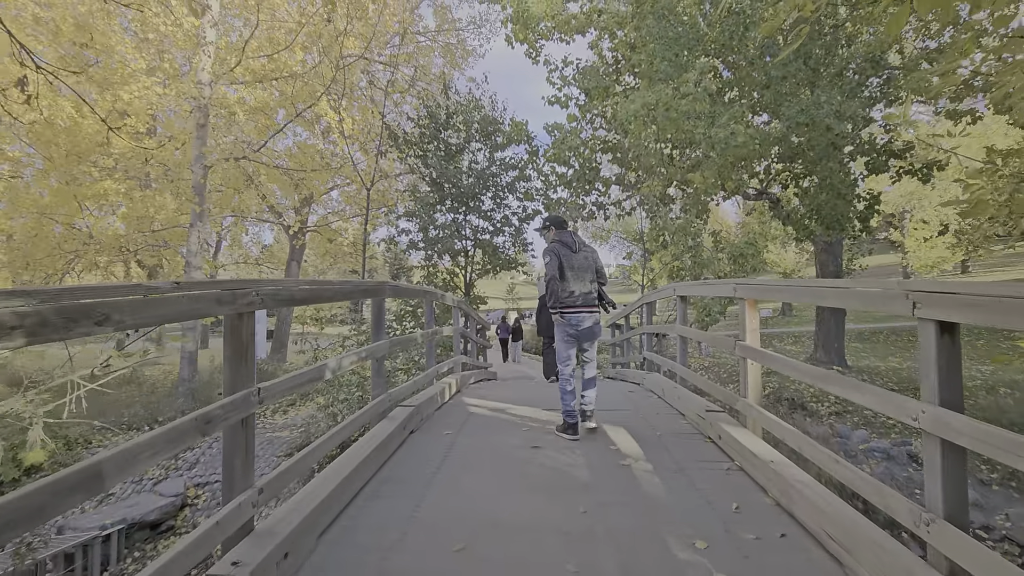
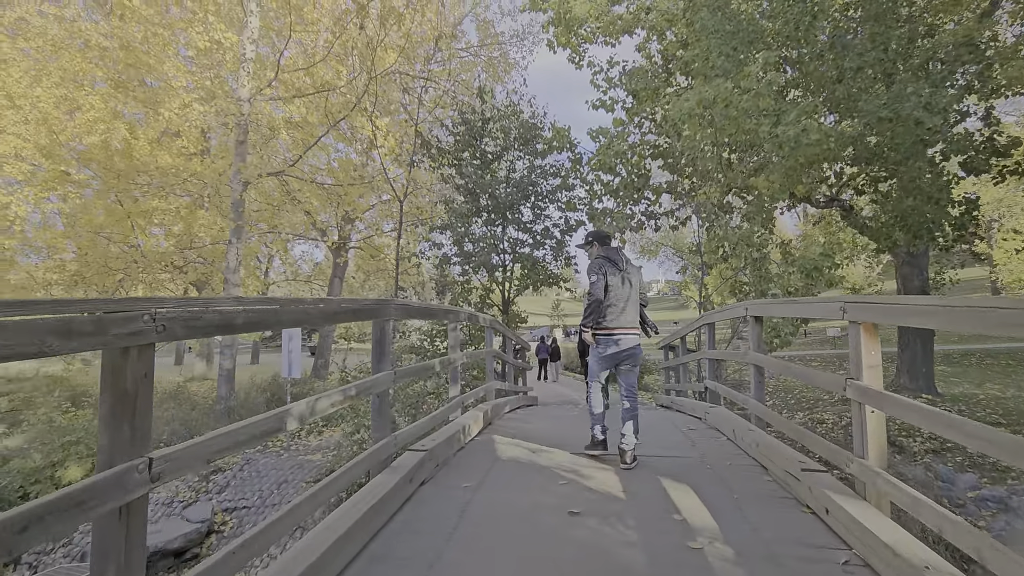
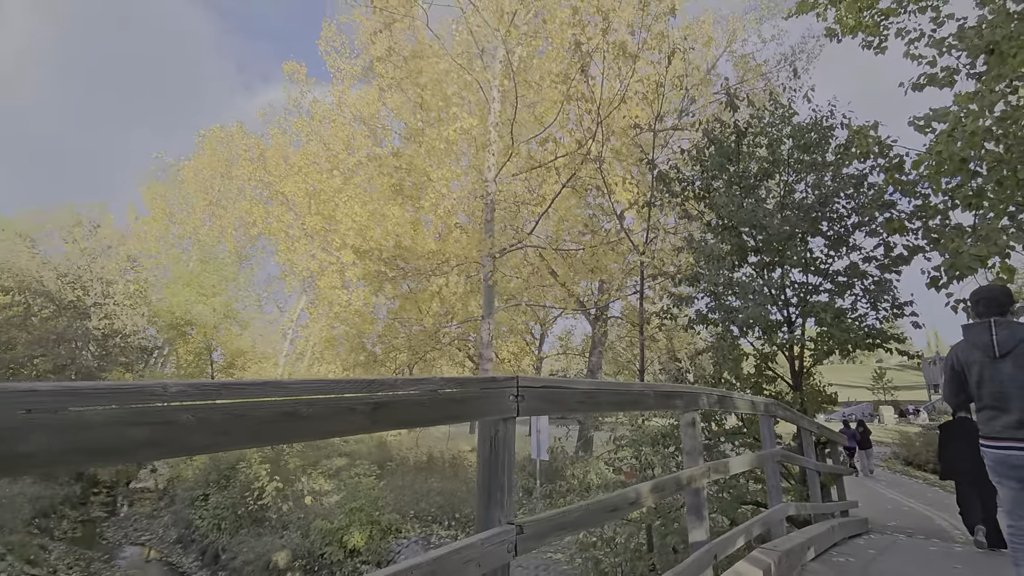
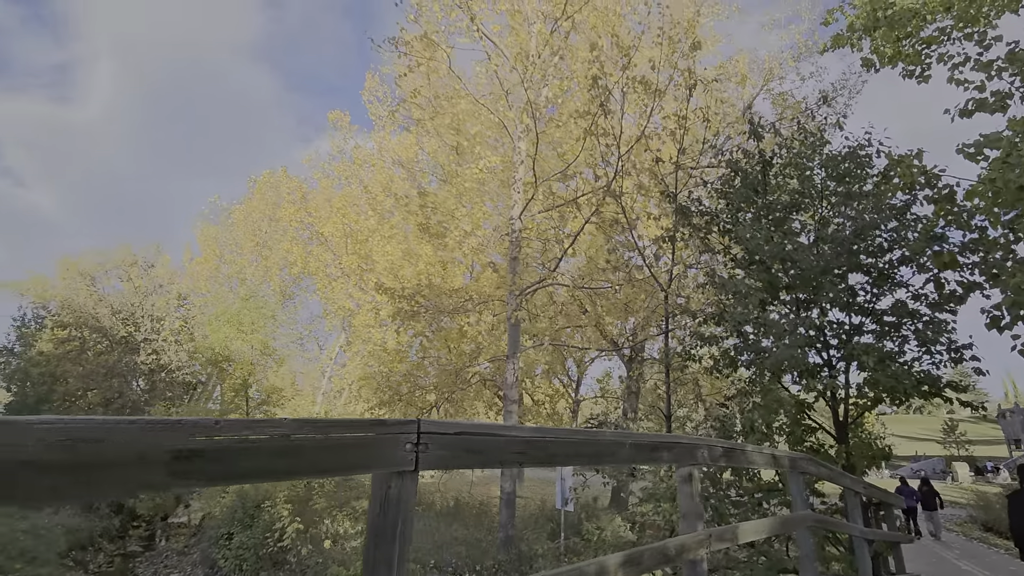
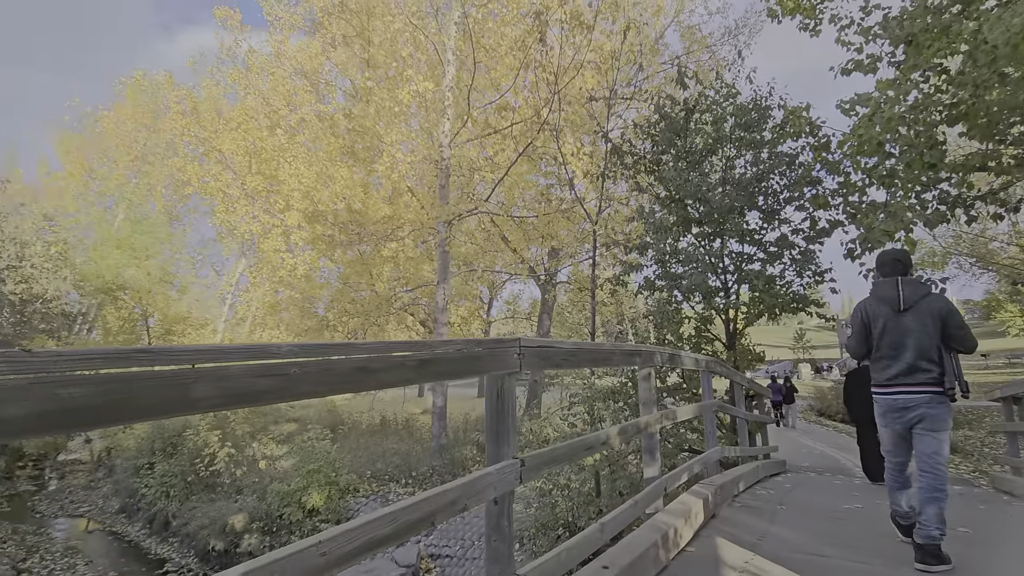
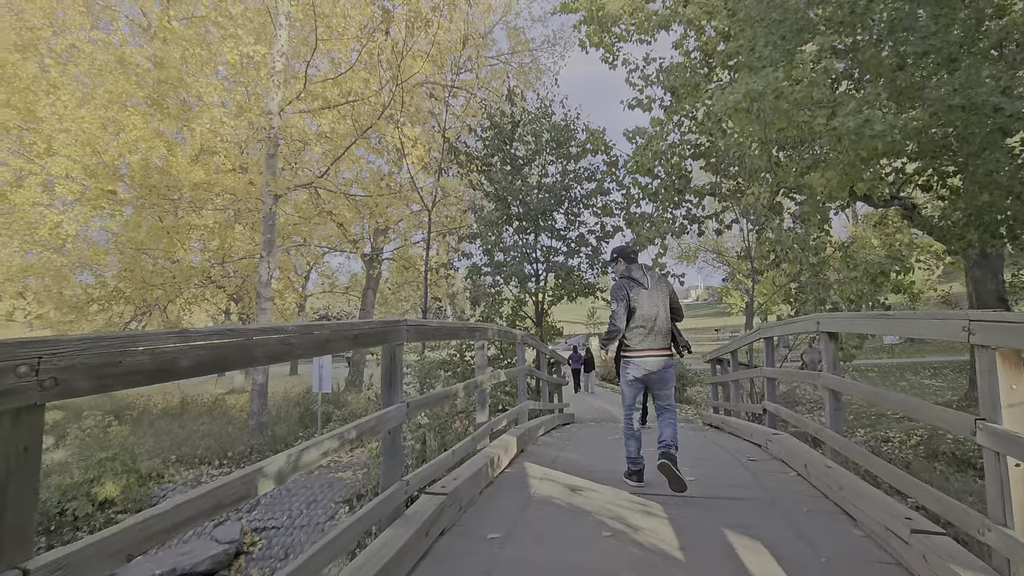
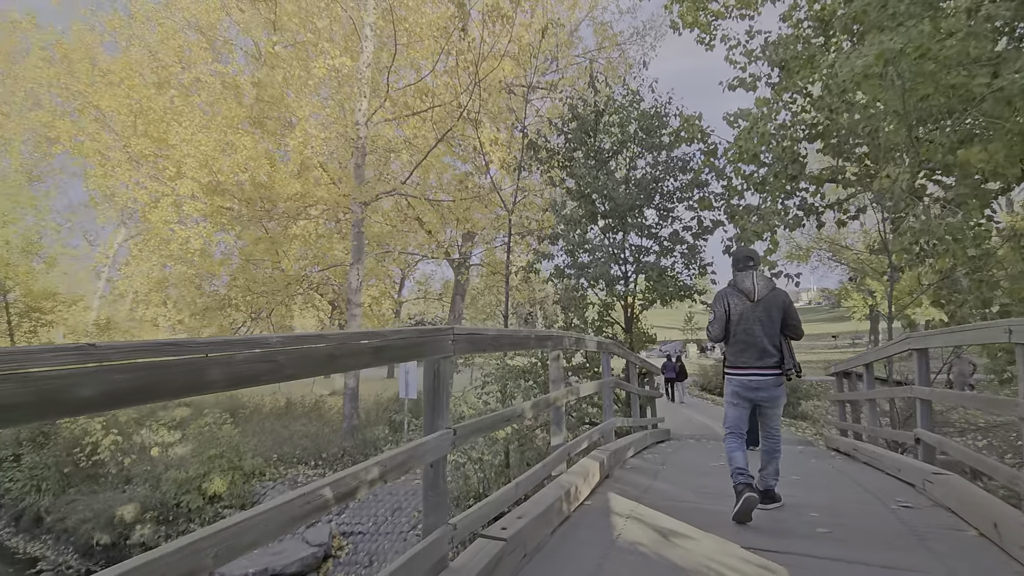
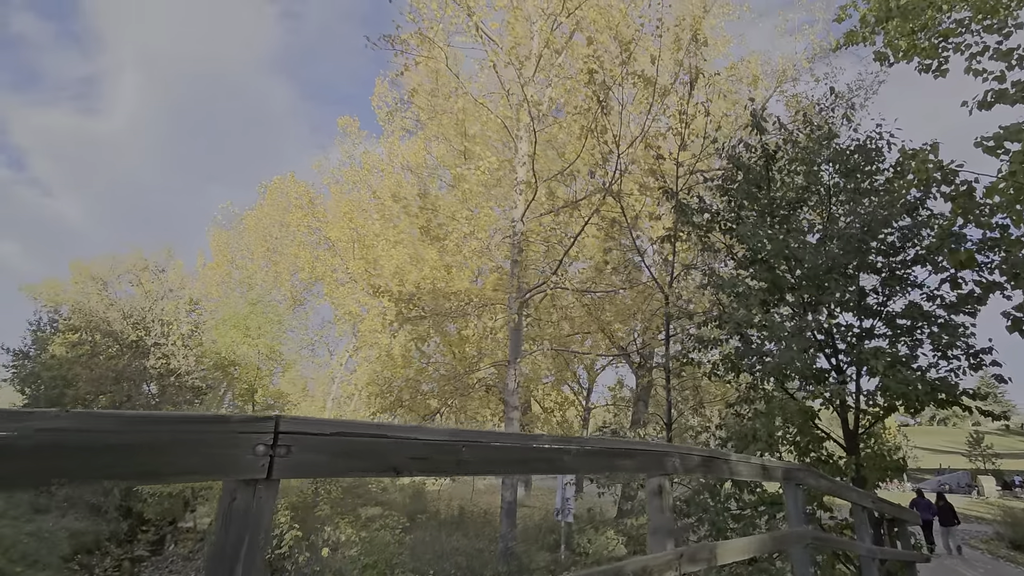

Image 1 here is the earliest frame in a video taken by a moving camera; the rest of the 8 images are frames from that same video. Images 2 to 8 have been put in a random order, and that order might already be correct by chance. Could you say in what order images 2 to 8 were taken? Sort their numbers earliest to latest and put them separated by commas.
2, 6, 7, 5, 3, 4, 8
